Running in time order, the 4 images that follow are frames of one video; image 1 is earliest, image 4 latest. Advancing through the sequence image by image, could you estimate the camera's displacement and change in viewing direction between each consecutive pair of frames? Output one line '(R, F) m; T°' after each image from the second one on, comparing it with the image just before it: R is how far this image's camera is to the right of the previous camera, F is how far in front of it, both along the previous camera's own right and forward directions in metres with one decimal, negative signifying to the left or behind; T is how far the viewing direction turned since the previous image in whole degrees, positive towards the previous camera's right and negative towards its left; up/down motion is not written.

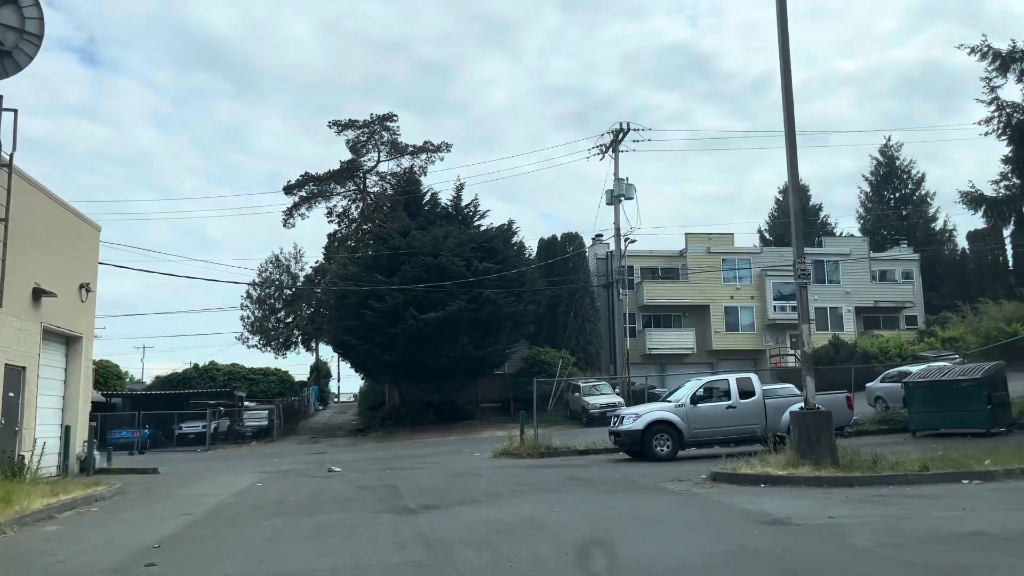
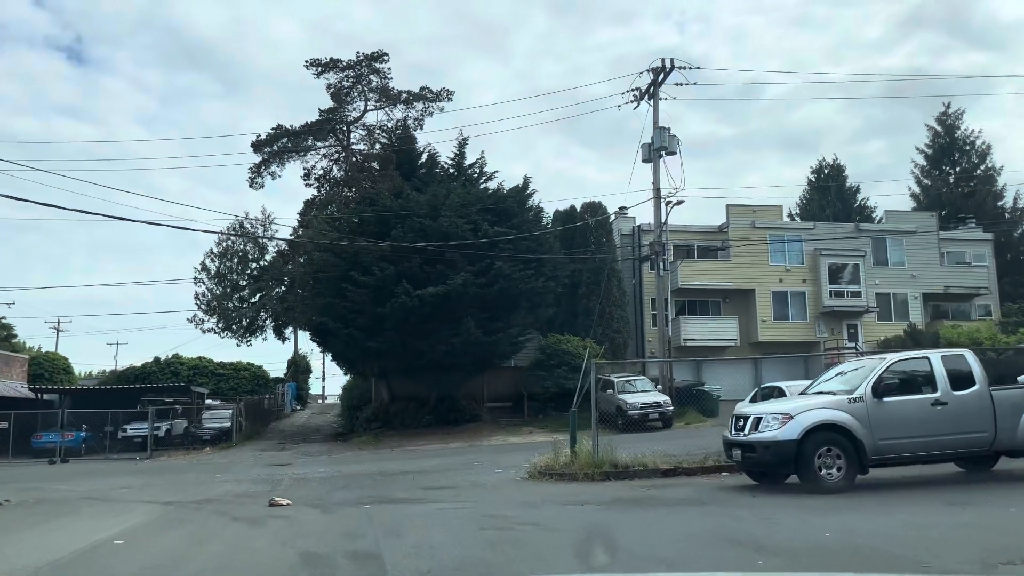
(-0.9, +6.6) m; +1°
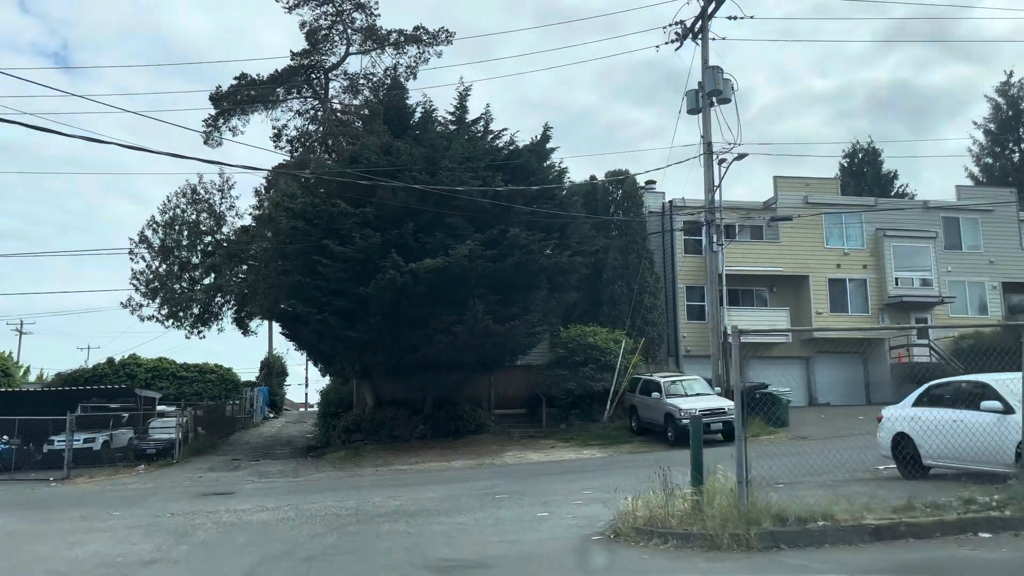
(-0.8, +5.8) m; +1°
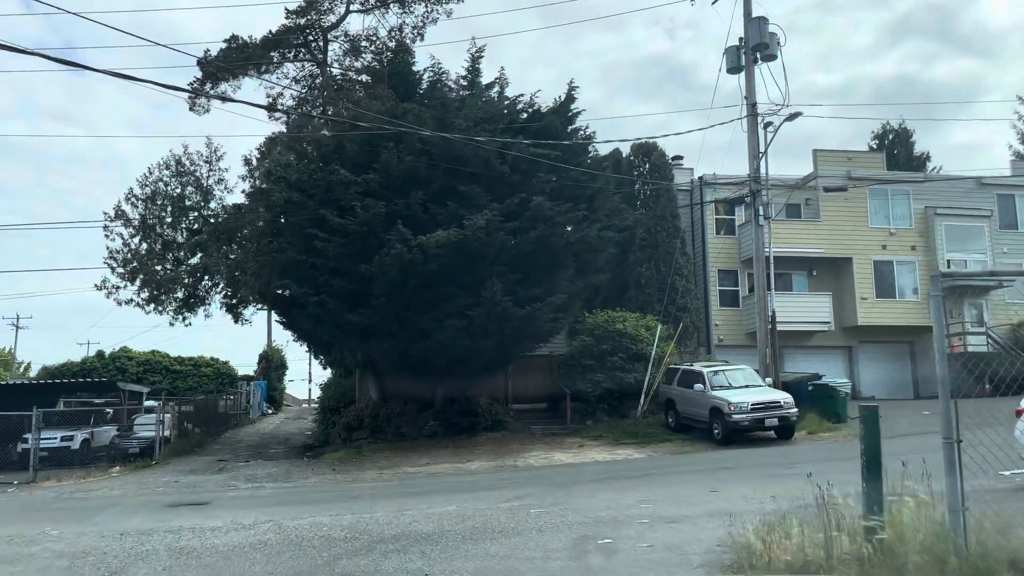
(-0.4, +2.6) m; 0°
